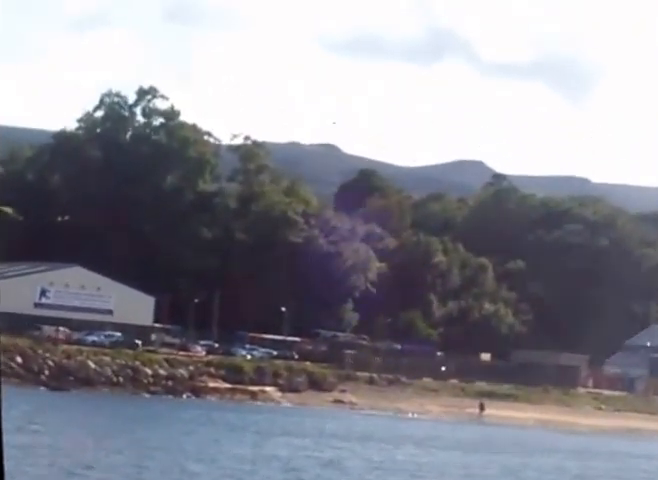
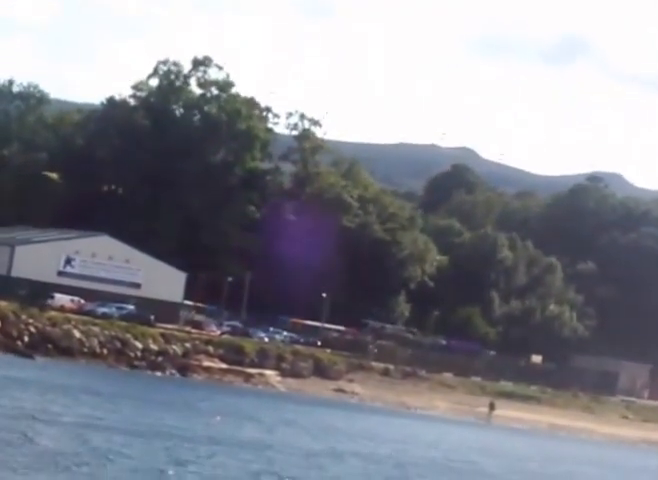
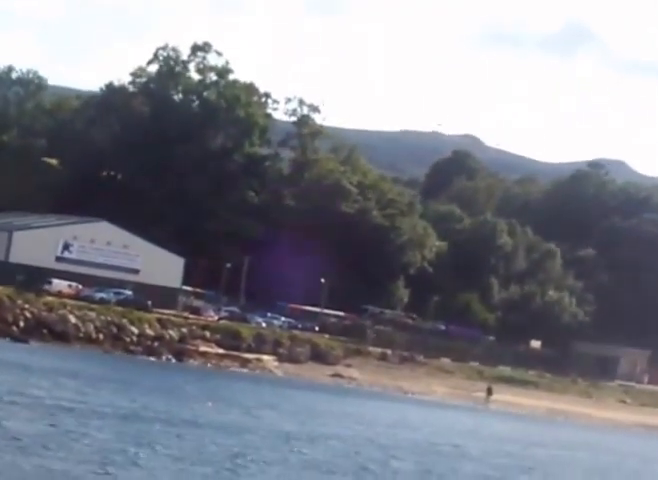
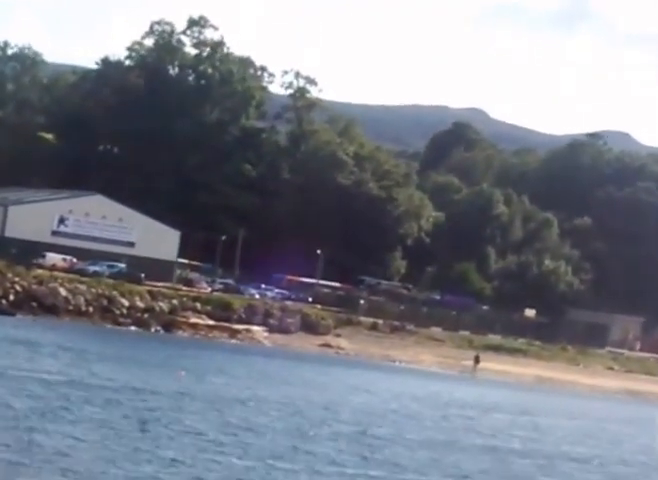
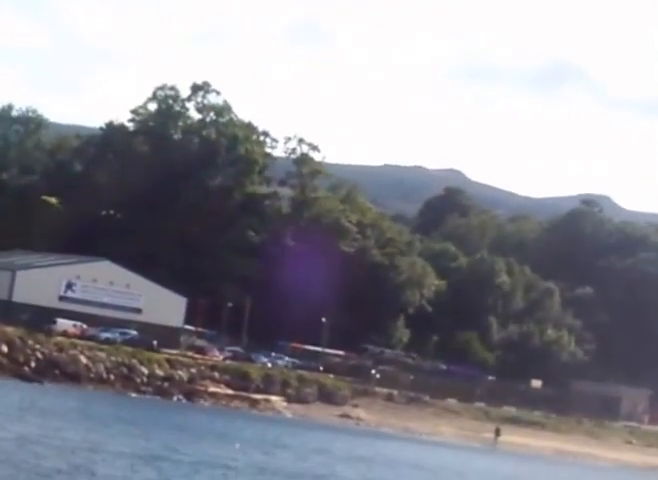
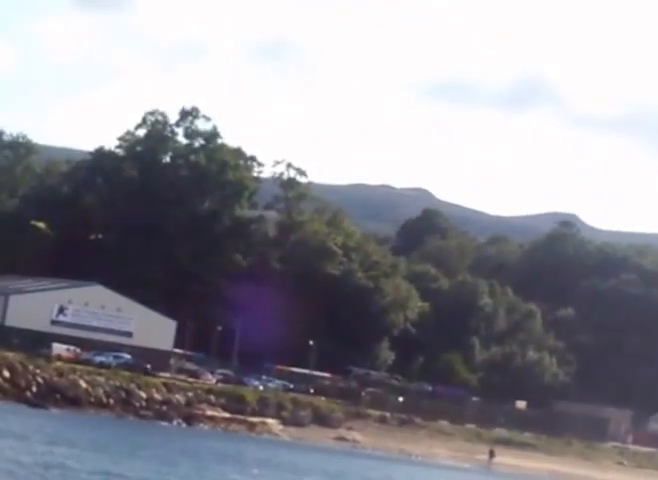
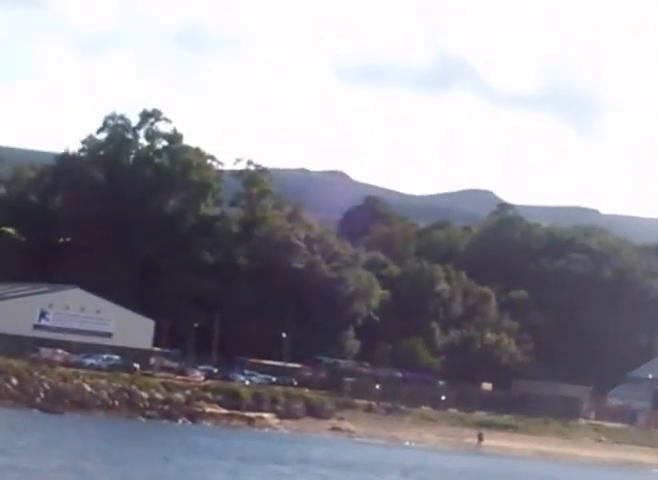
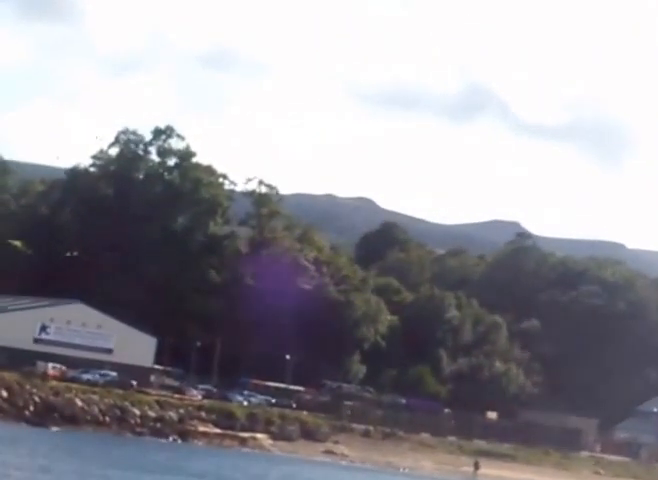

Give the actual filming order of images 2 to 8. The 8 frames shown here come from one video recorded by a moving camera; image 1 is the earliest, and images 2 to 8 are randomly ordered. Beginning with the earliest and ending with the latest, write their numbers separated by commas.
7, 8, 6, 5, 2, 3, 4
